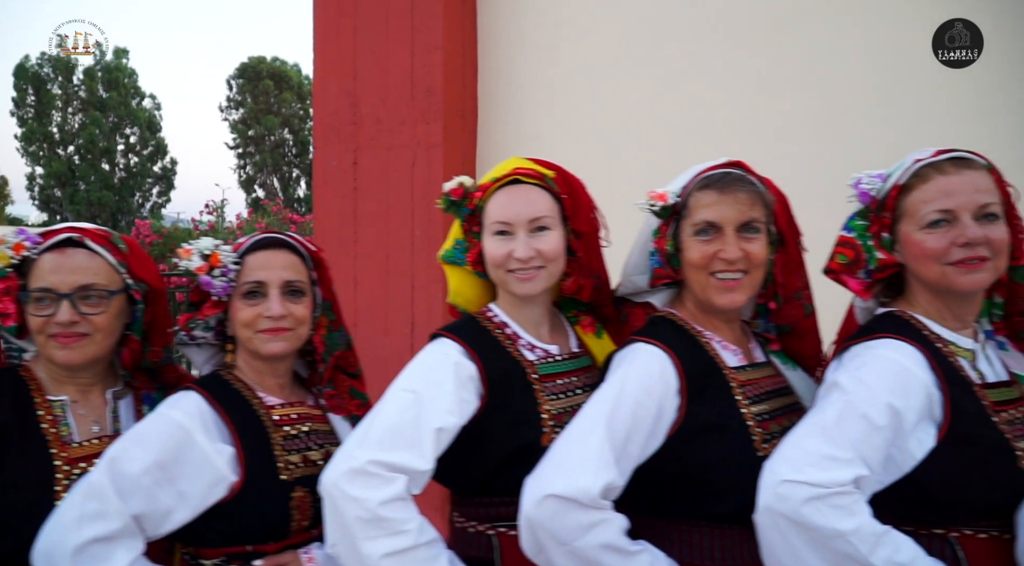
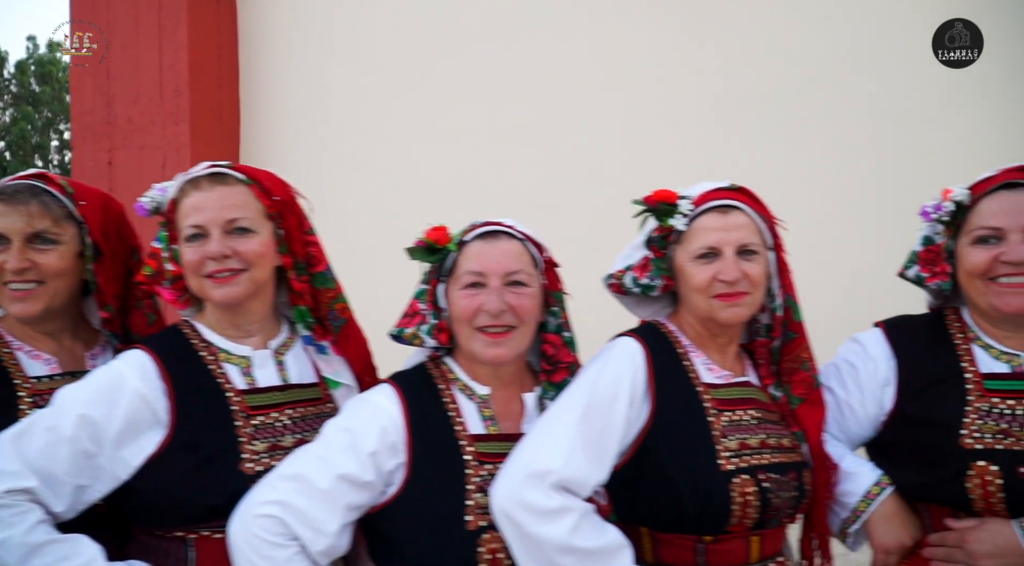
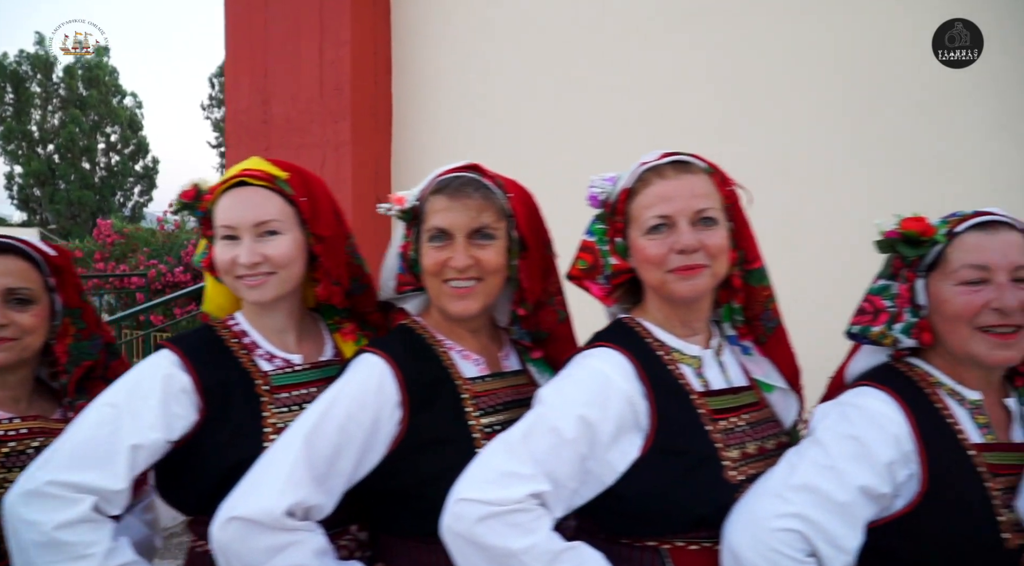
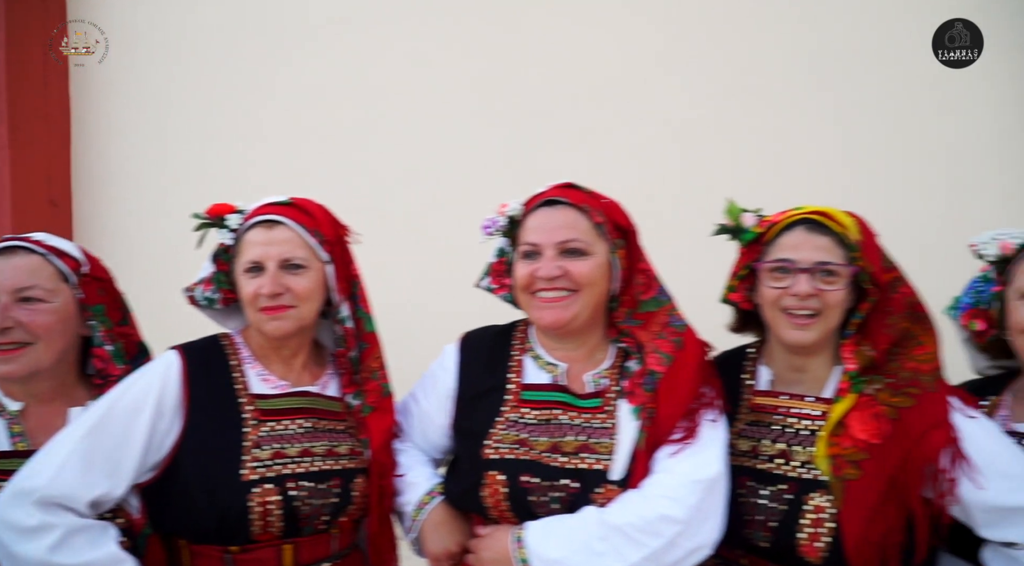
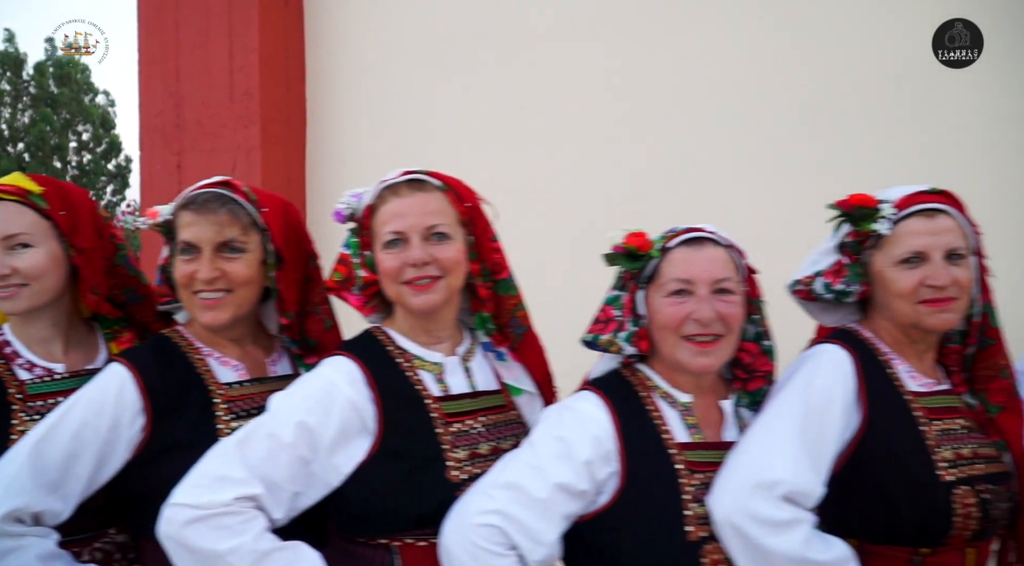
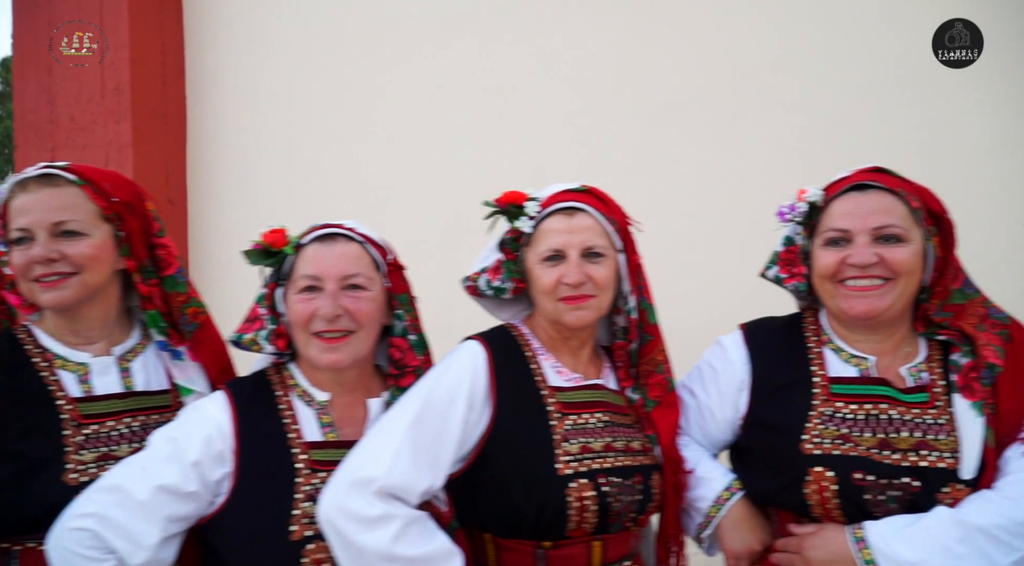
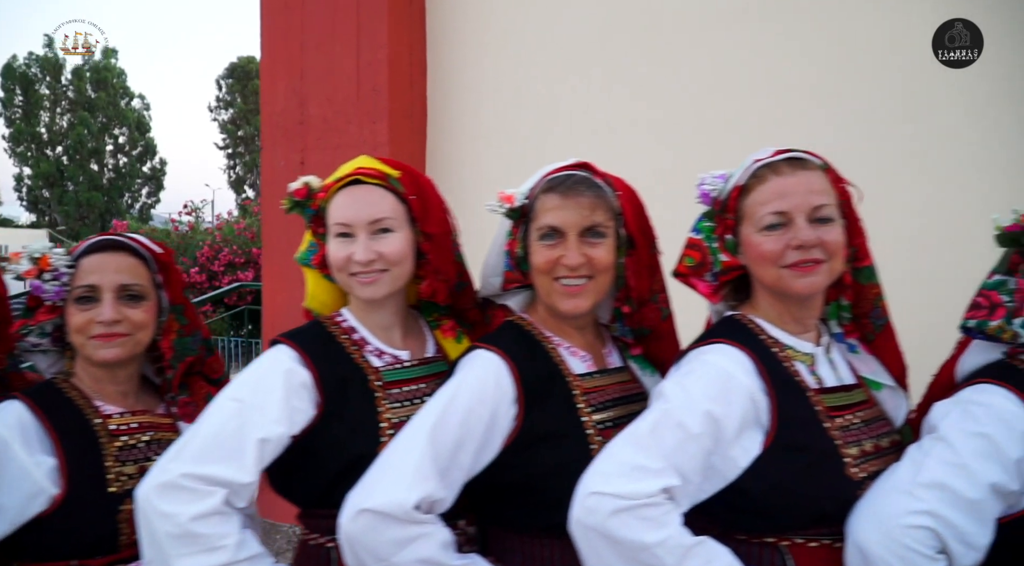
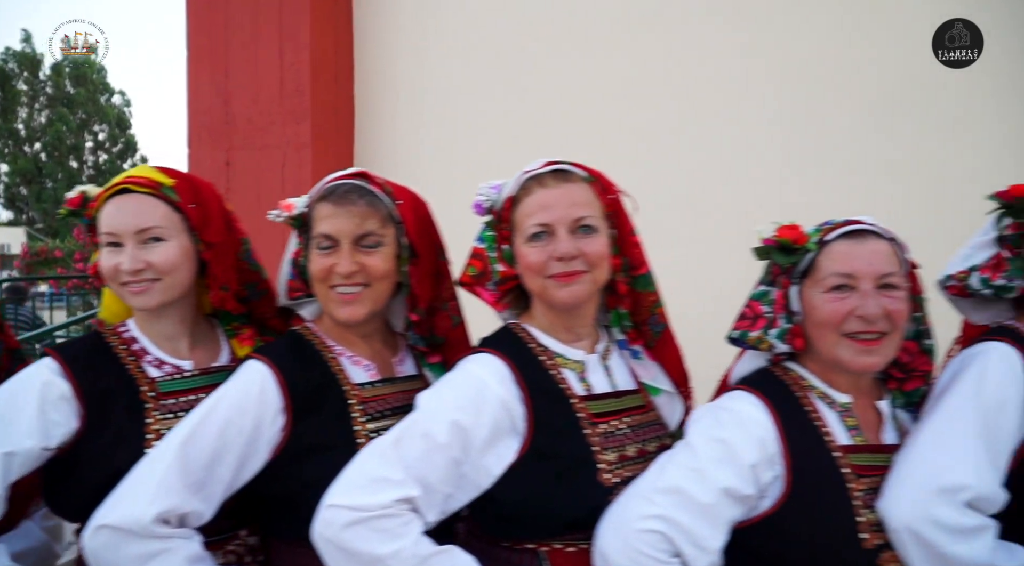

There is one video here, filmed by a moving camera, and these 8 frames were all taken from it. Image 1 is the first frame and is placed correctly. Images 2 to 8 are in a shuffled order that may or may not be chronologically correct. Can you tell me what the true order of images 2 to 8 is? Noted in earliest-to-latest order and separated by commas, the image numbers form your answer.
7, 3, 8, 5, 2, 6, 4
